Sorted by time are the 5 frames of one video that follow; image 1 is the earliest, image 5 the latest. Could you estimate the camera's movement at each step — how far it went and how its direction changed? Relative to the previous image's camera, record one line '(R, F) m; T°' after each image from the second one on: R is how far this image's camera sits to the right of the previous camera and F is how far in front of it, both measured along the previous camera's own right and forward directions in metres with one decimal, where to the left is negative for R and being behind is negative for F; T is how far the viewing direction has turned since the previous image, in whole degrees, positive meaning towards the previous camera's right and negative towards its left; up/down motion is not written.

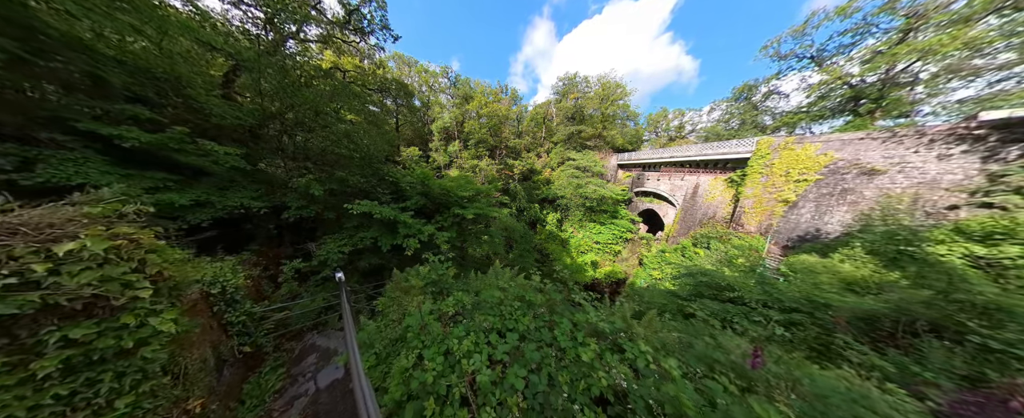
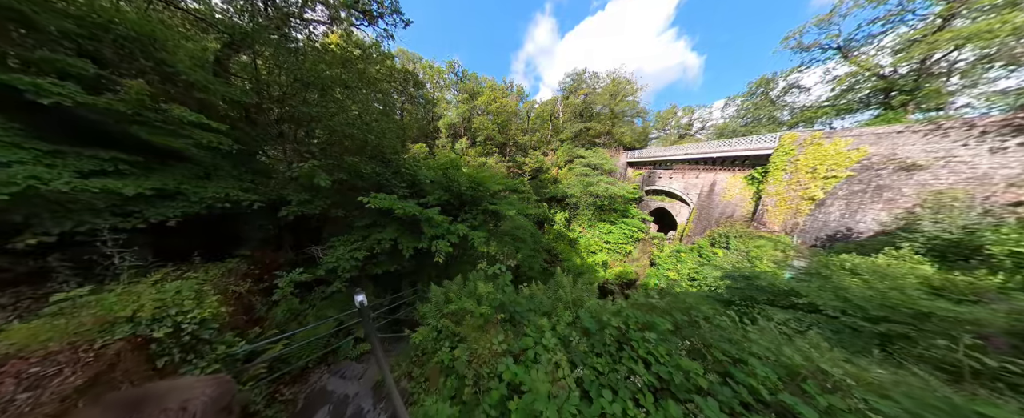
(-0.4, +0.4) m; 0°
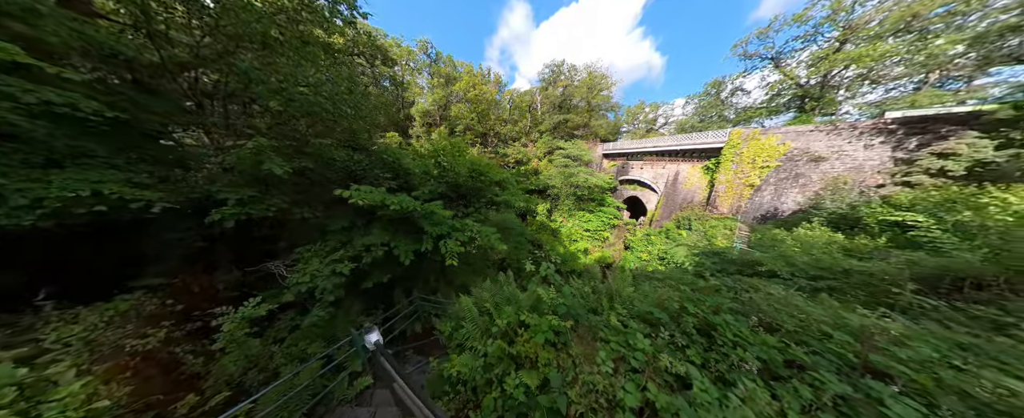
(-1.0, +0.3) m; +10°
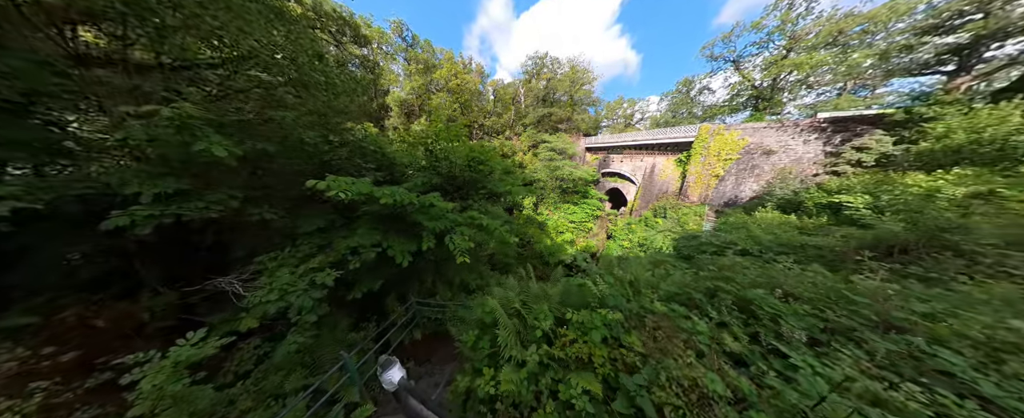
(-0.7, +0.4) m; +8°
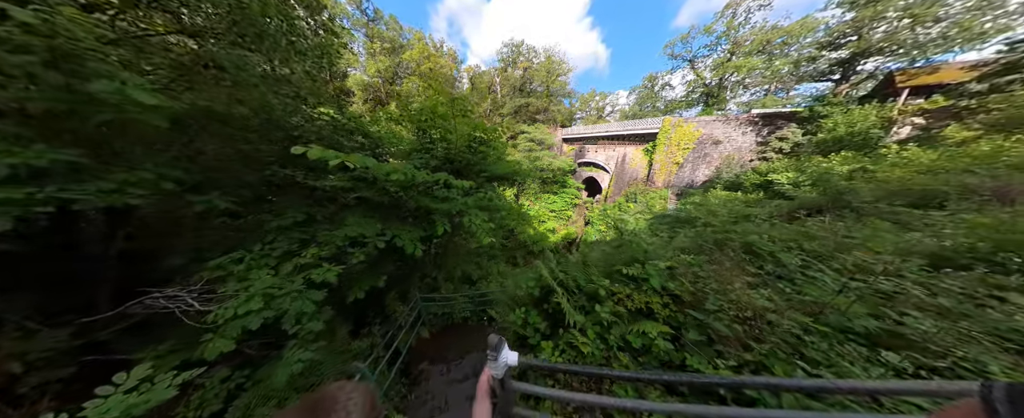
(-0.9, +0.2) m; +9°
